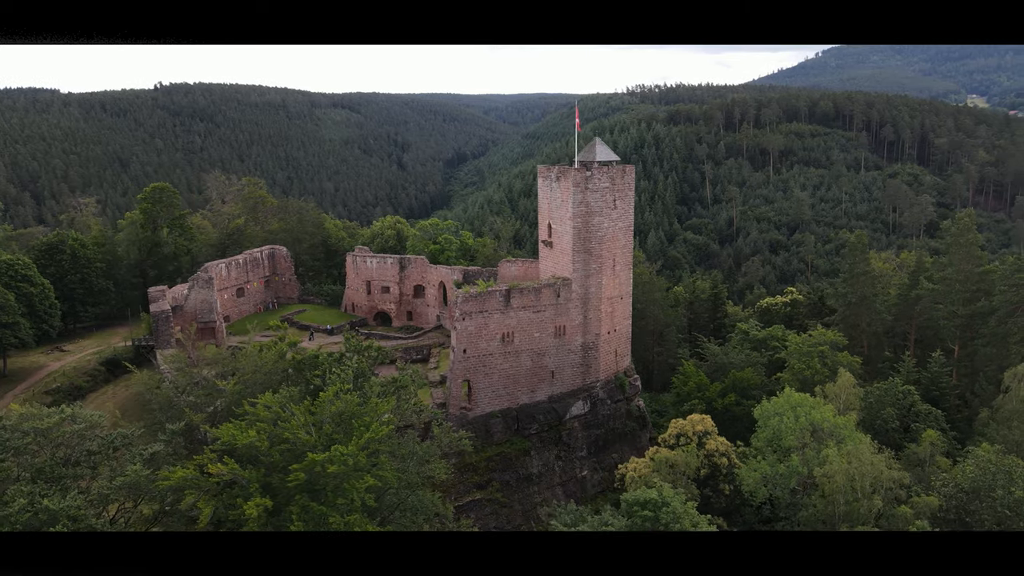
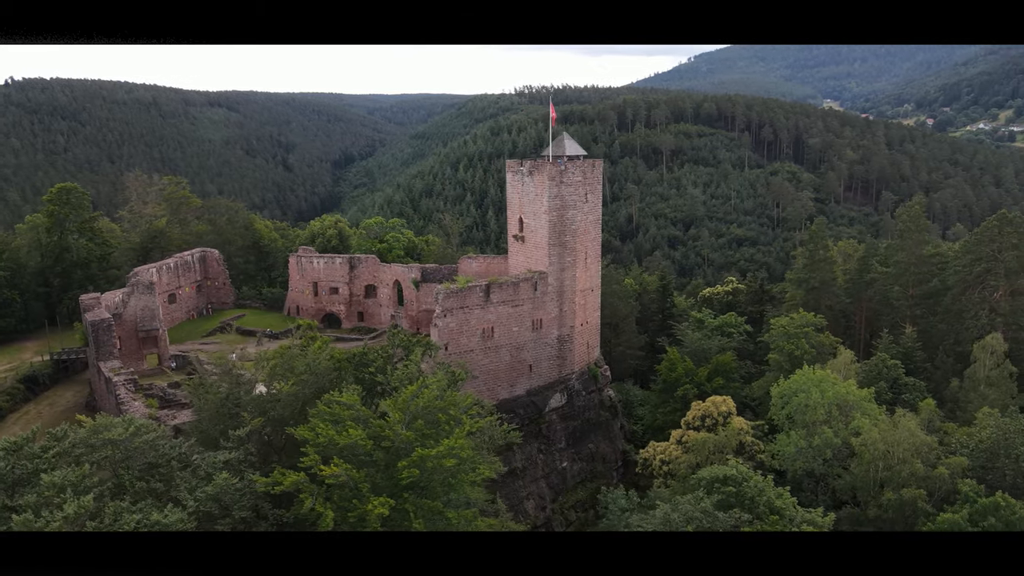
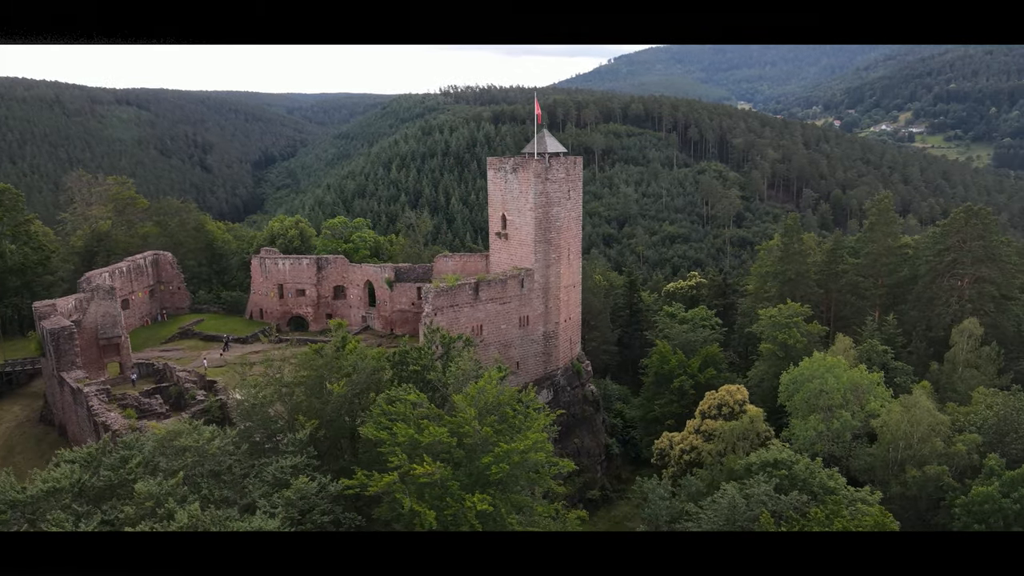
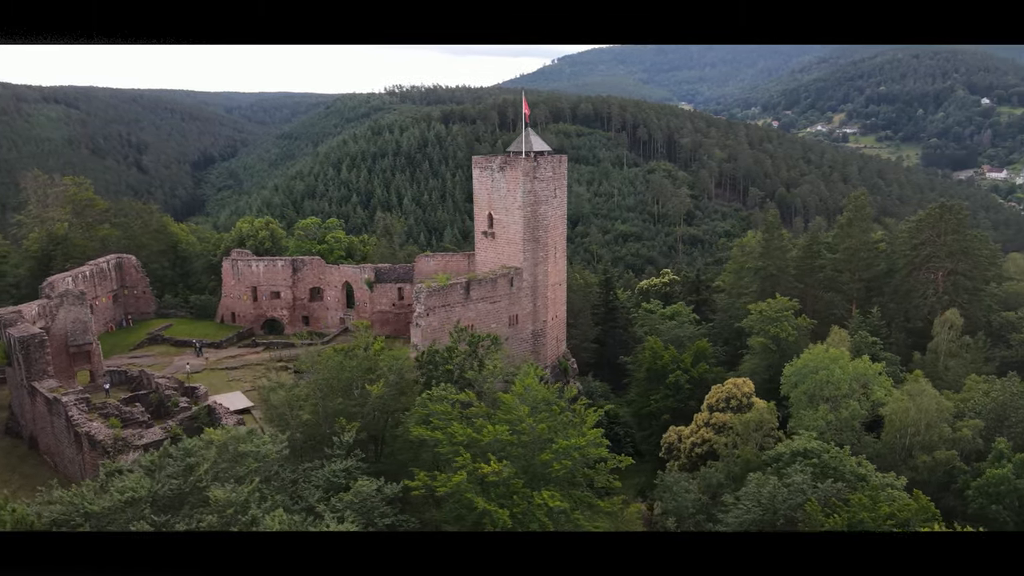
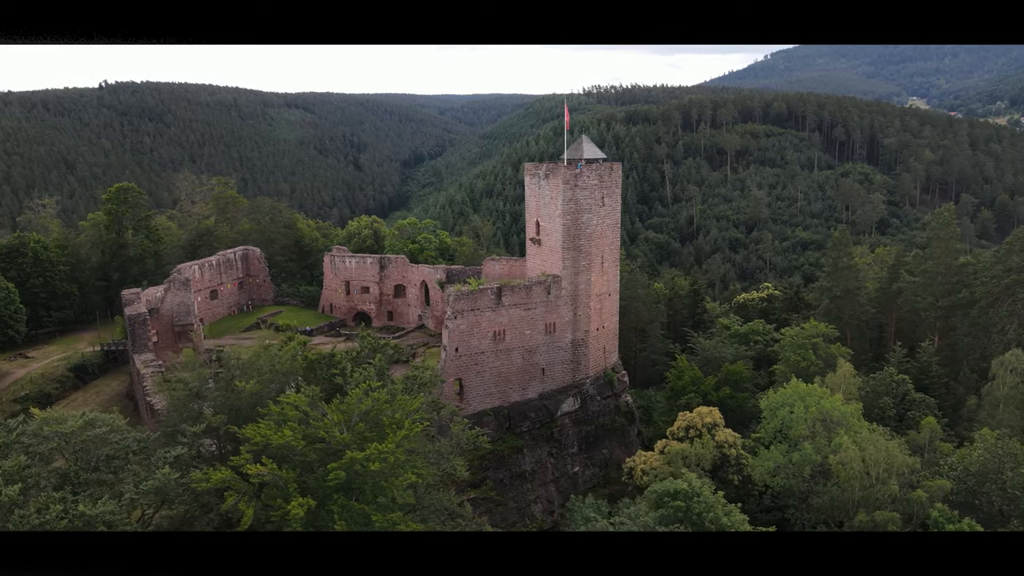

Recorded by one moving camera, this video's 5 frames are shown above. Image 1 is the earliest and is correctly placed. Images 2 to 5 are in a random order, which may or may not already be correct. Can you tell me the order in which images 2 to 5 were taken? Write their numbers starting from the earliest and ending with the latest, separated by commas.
5, 2, 3, 4
